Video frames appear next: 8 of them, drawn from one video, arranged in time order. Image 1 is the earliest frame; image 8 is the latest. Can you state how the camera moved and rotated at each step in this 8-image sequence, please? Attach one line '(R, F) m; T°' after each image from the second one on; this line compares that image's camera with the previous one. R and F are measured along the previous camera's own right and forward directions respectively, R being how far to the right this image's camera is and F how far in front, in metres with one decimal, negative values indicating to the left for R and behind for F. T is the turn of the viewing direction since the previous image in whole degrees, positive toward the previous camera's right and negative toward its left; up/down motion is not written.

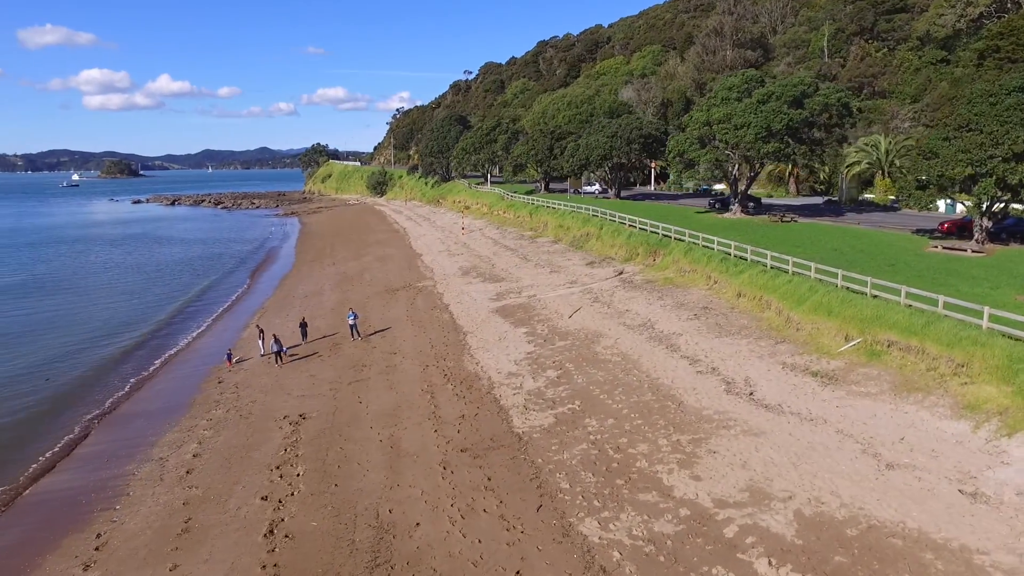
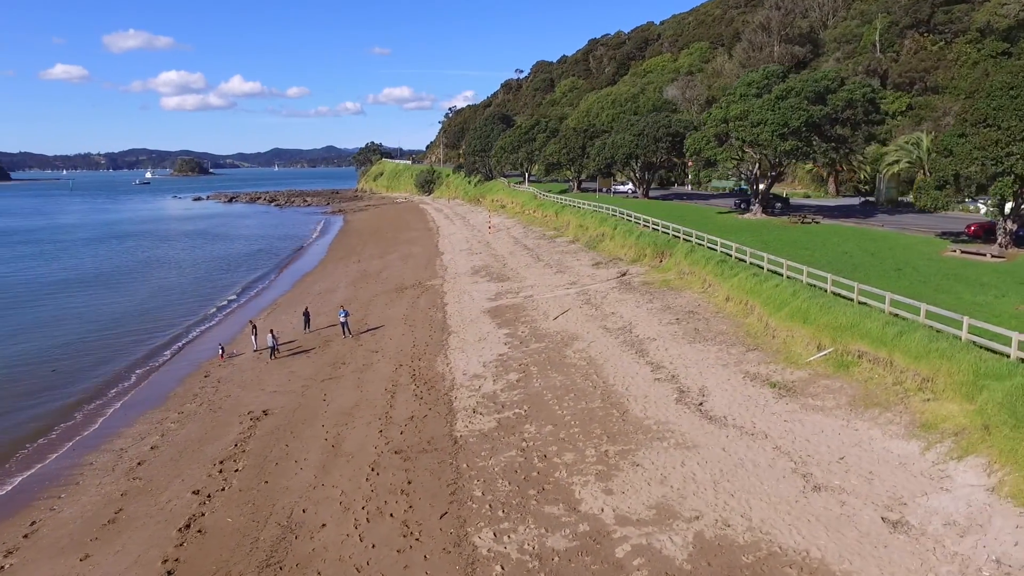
(+2.7, +0.6) m; -5°
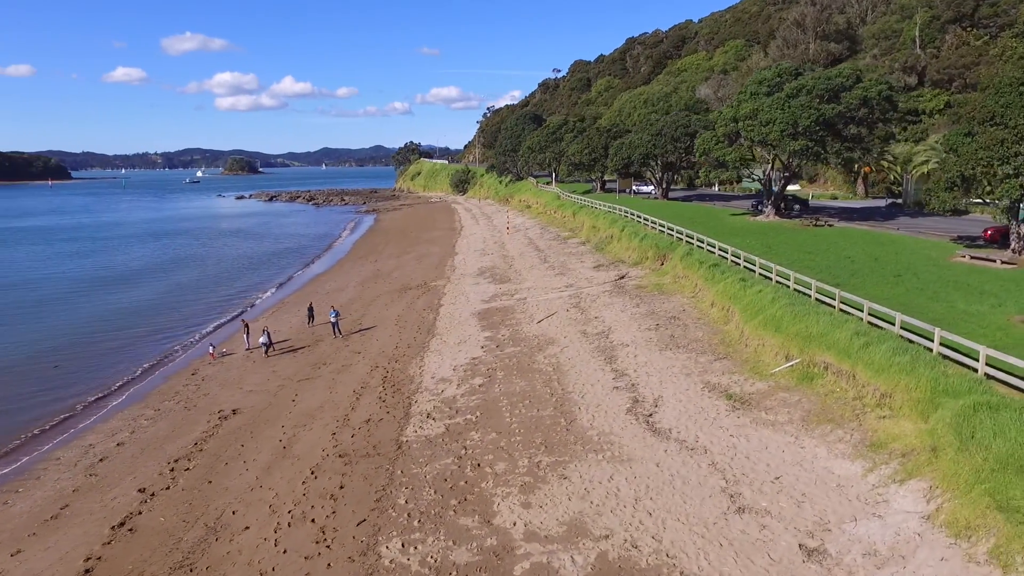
(+2.1, +0.5) m; -4°
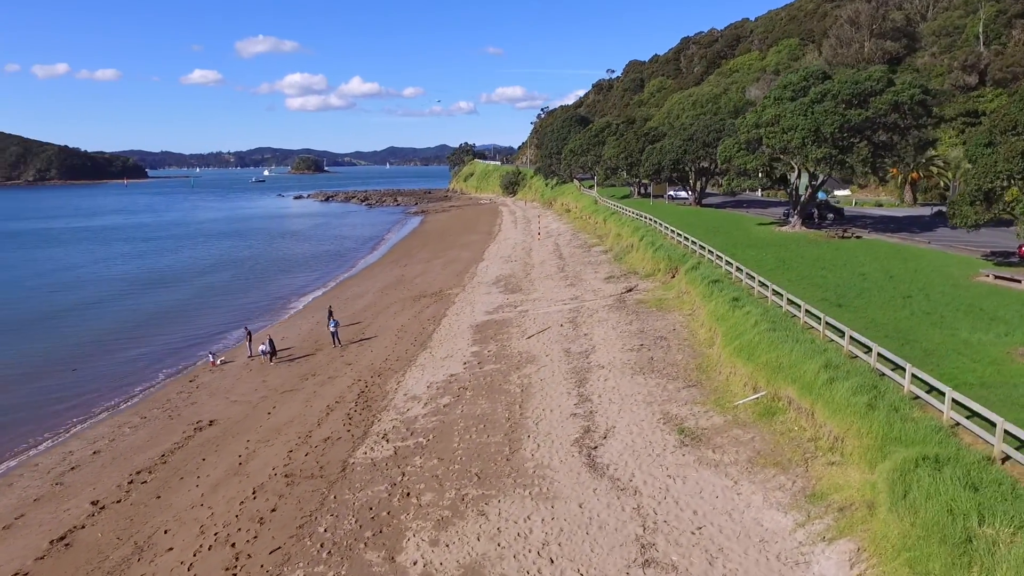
(+2.4, +0.7) m; -5°
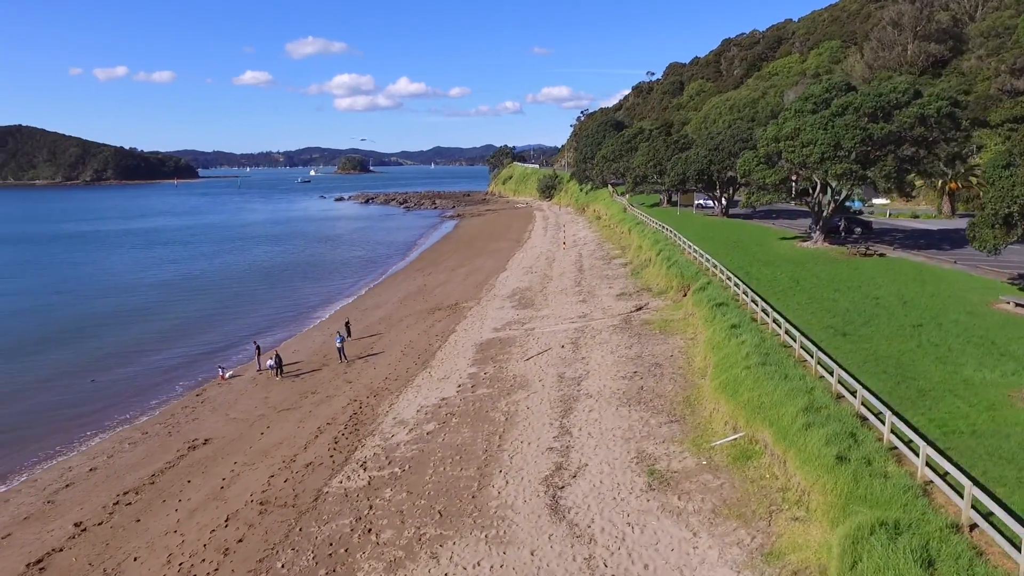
(+1.5, +0.3) m; -4°
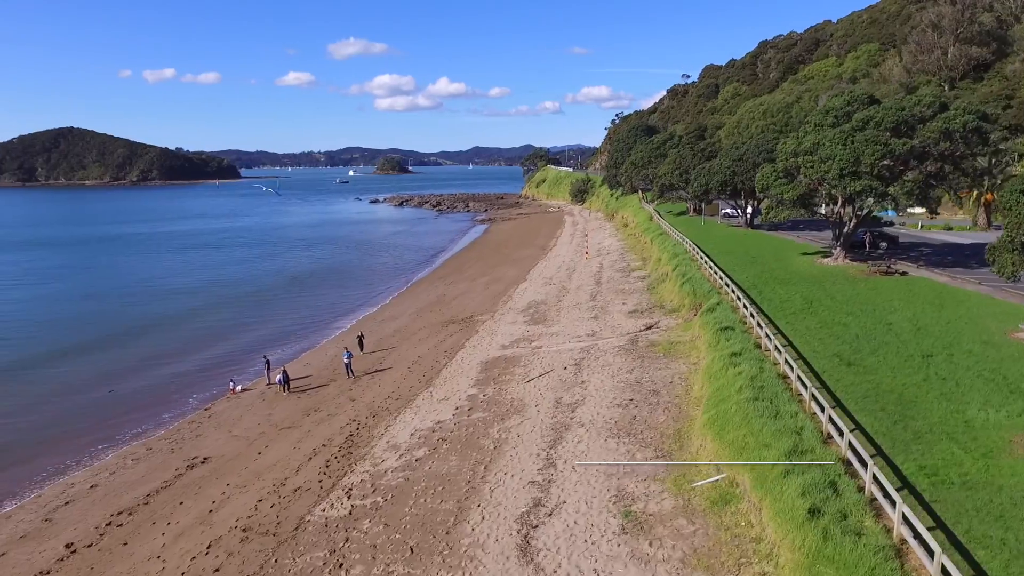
(+1.2, +0.2) m; -3°
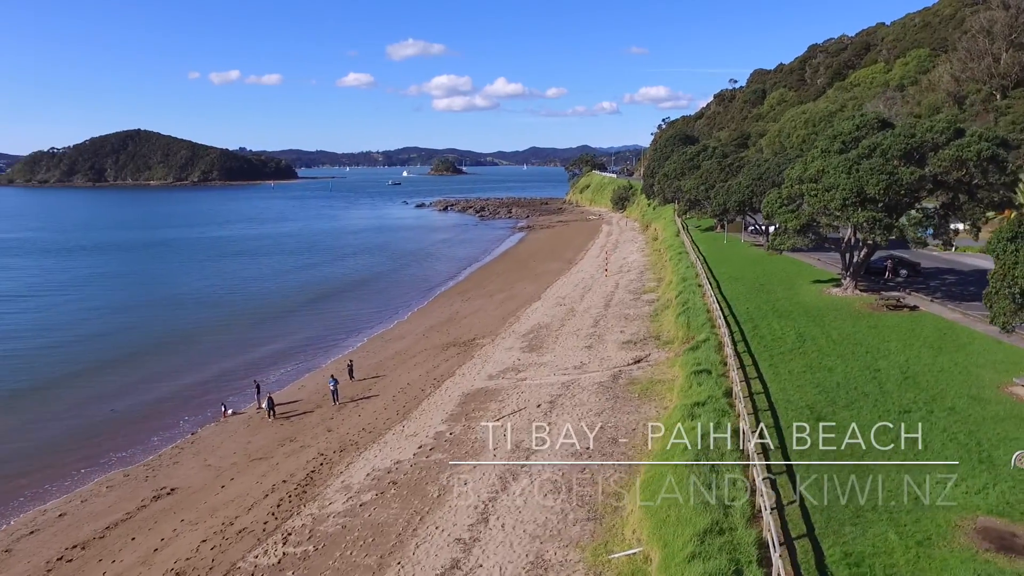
(+2.6, +0.5) m; -5°
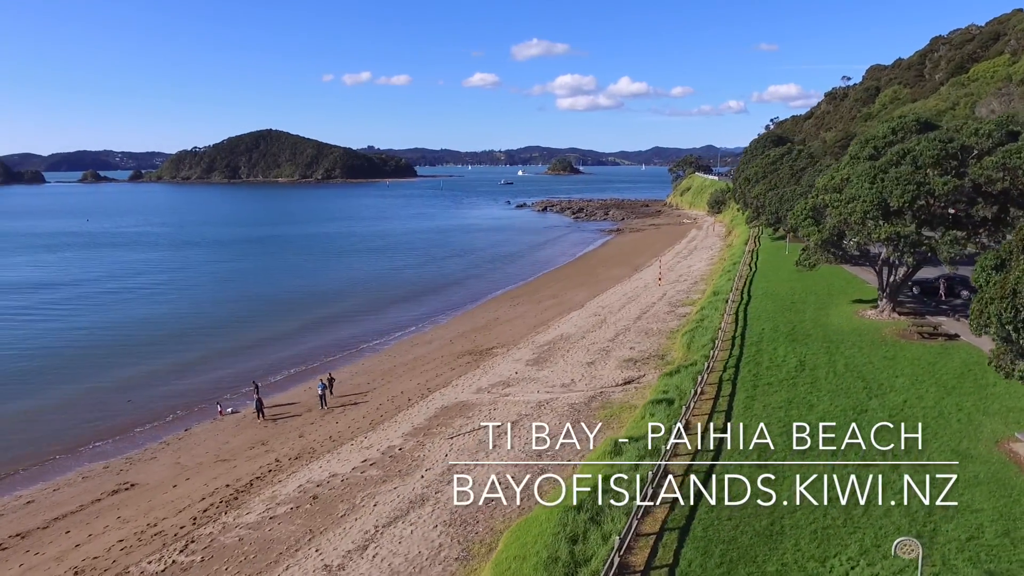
(+4.6, +1.6) m; -10°
